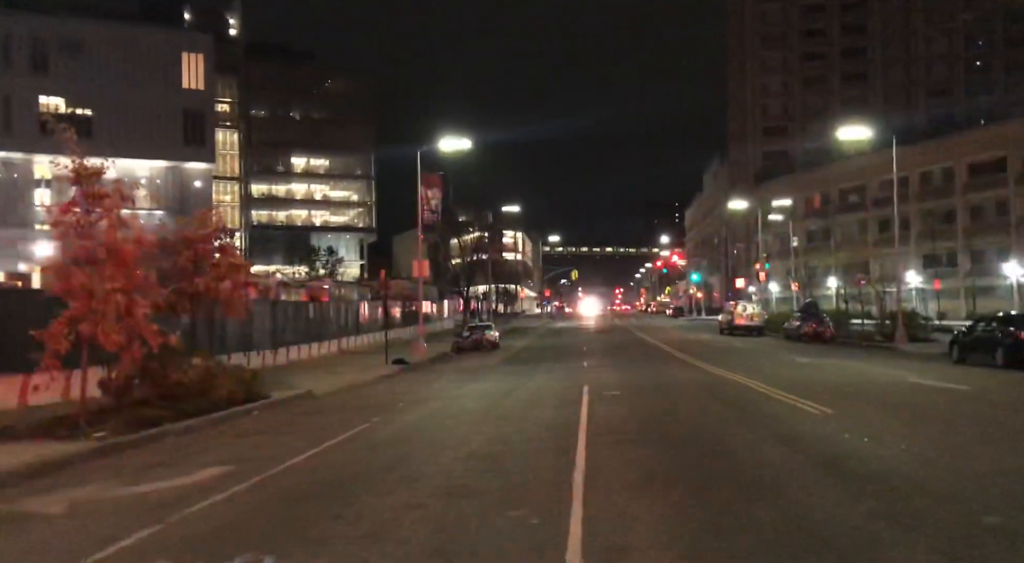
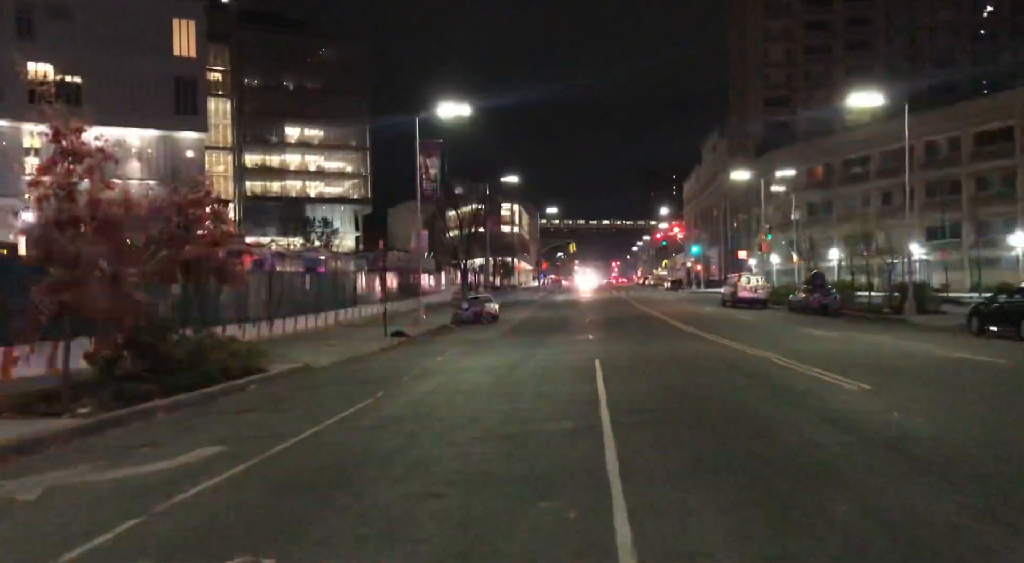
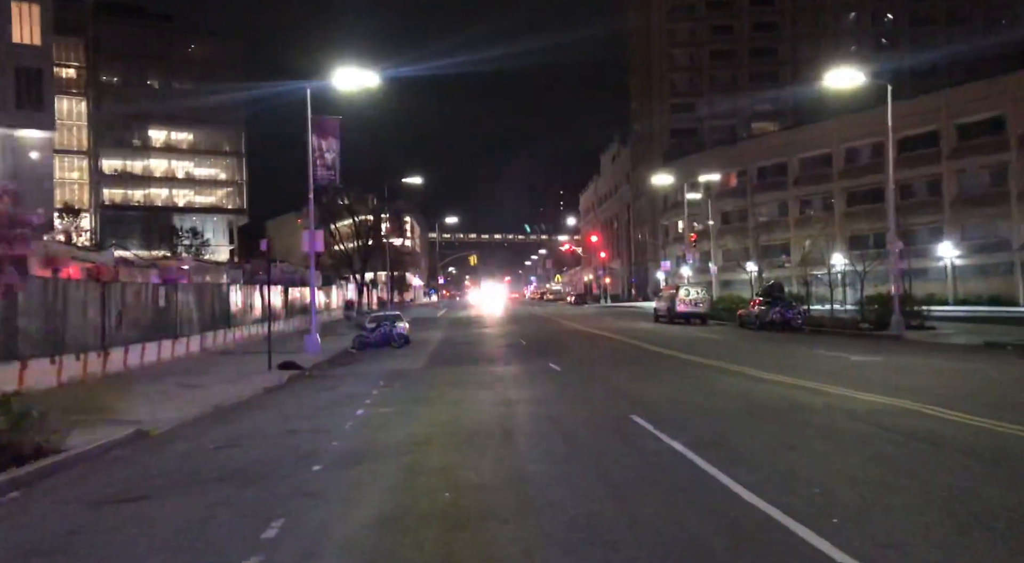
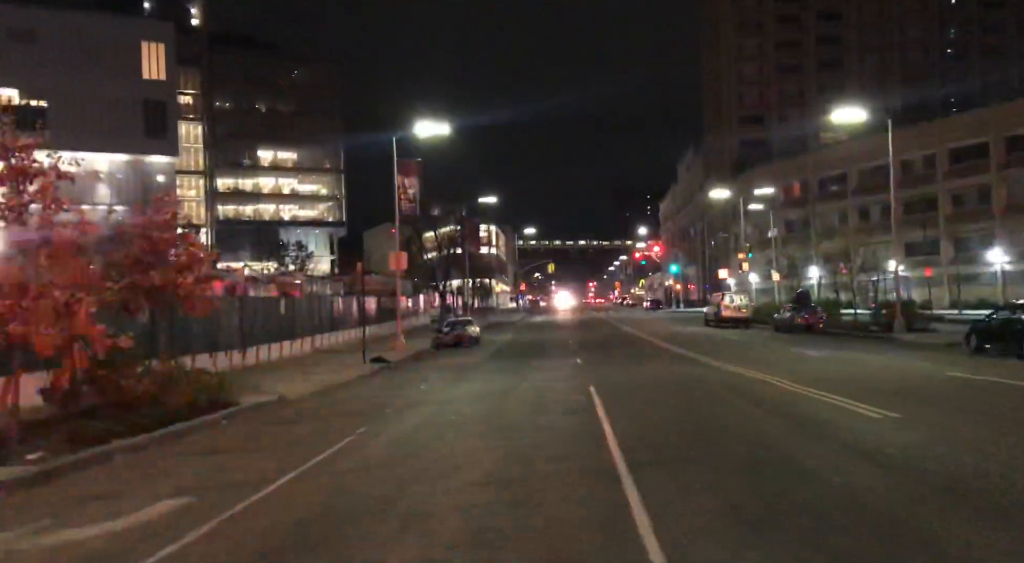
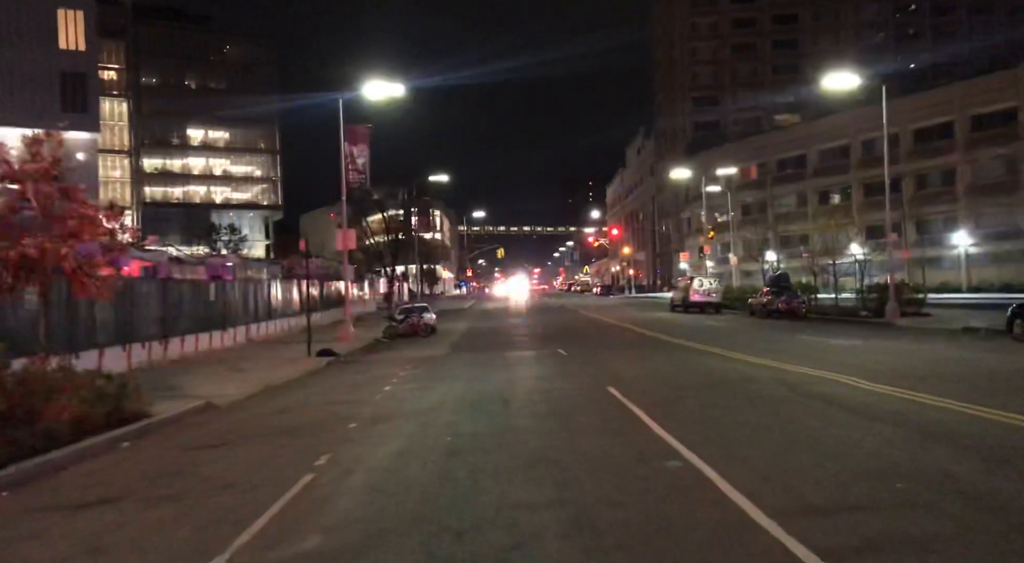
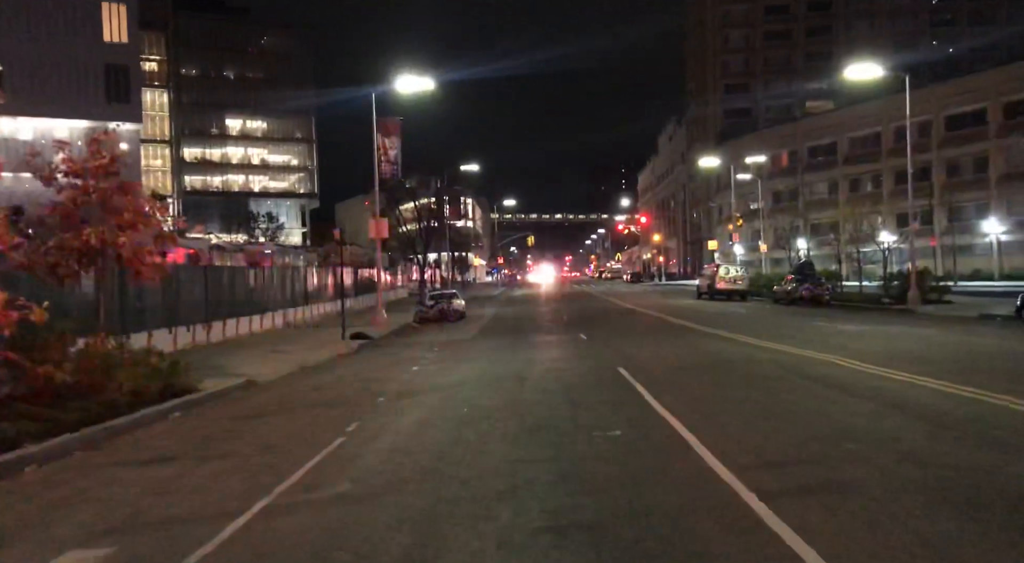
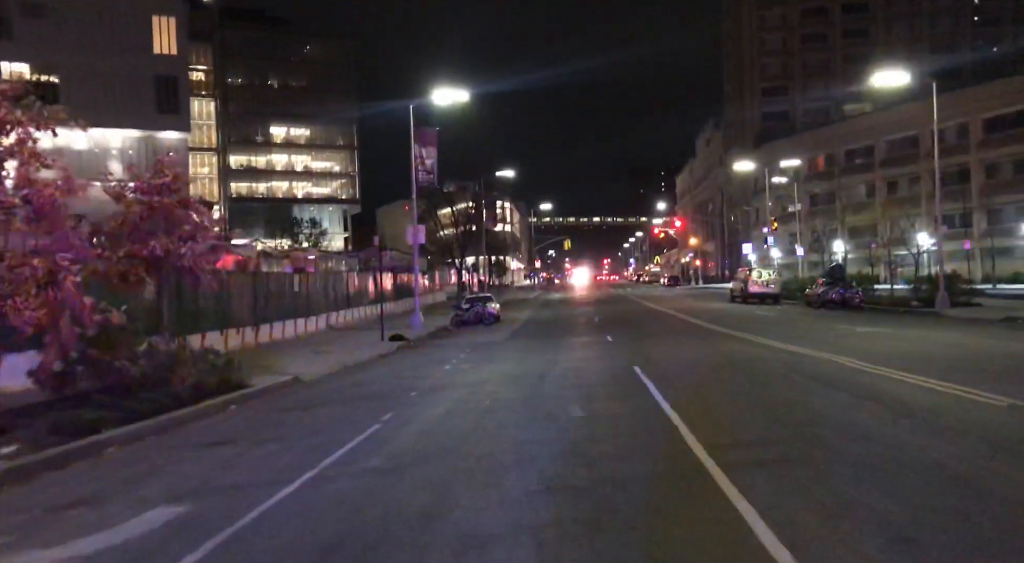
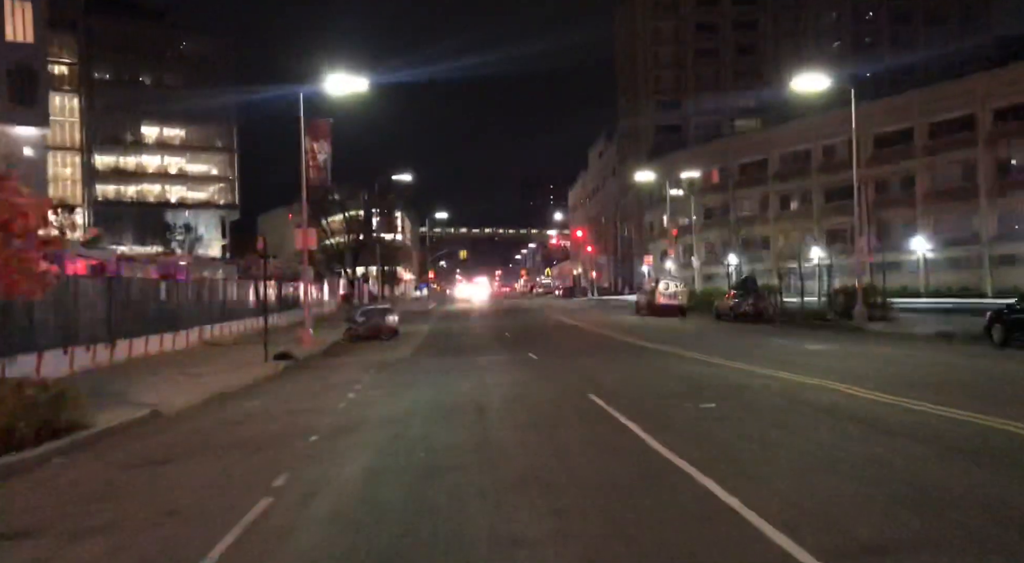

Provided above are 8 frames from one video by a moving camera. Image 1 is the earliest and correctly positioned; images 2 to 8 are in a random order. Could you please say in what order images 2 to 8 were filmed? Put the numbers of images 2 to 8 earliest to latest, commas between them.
2, 4, 7, 6, 5, 8, 3
